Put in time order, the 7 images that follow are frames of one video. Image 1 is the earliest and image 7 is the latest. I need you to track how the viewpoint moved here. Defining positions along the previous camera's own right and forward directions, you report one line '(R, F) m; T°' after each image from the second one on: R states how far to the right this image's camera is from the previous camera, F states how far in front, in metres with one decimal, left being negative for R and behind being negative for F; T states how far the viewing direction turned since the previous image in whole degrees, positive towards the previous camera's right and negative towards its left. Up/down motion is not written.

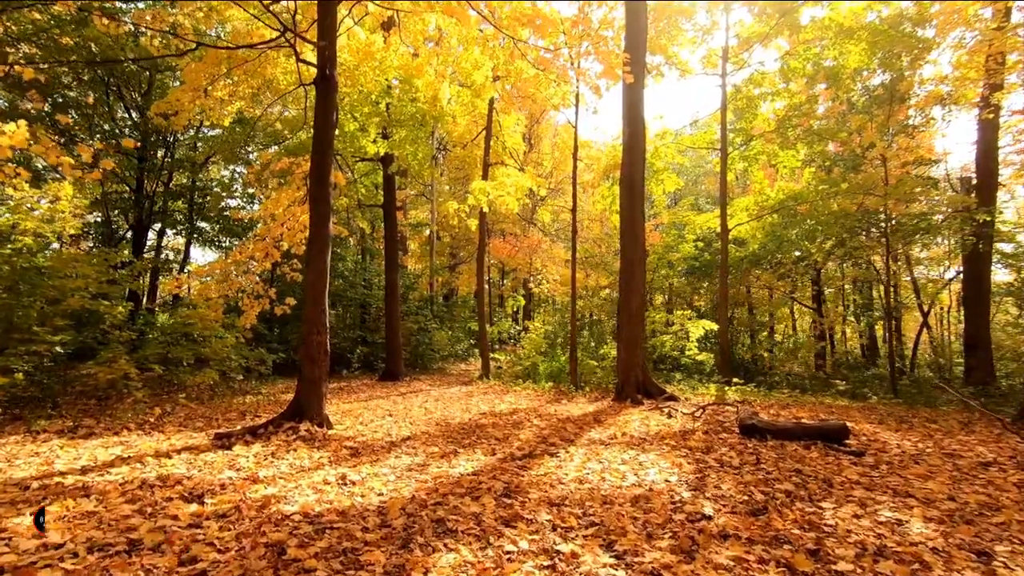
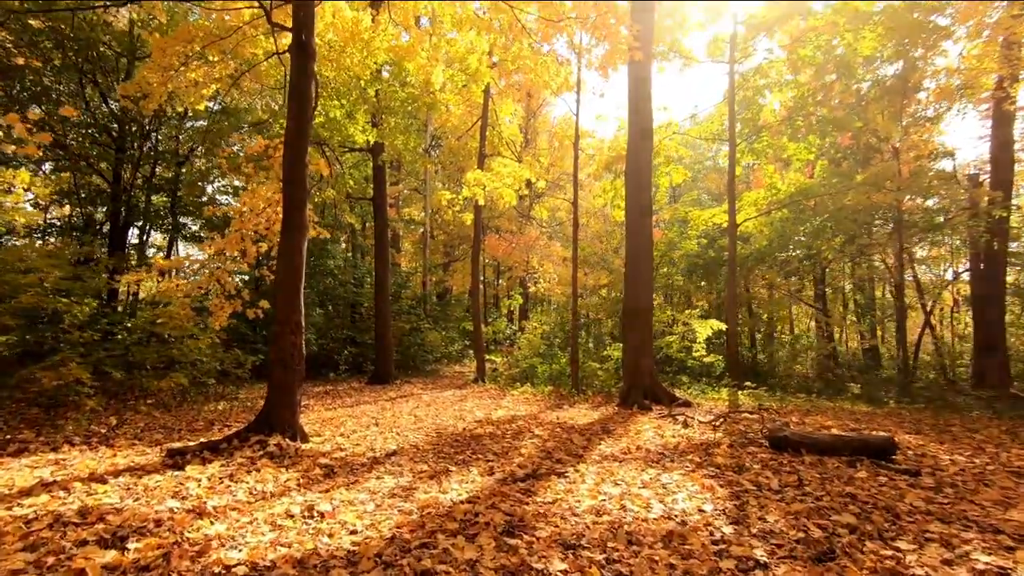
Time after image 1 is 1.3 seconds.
(-0.1, +0.7) m; +1°
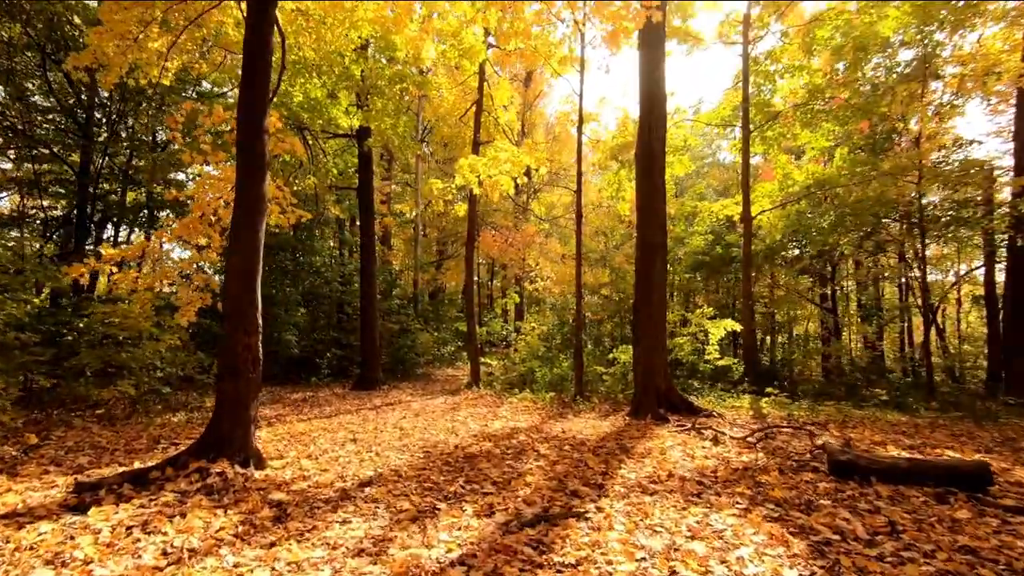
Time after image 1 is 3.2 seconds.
(-0.1, +0.9) m; +1°
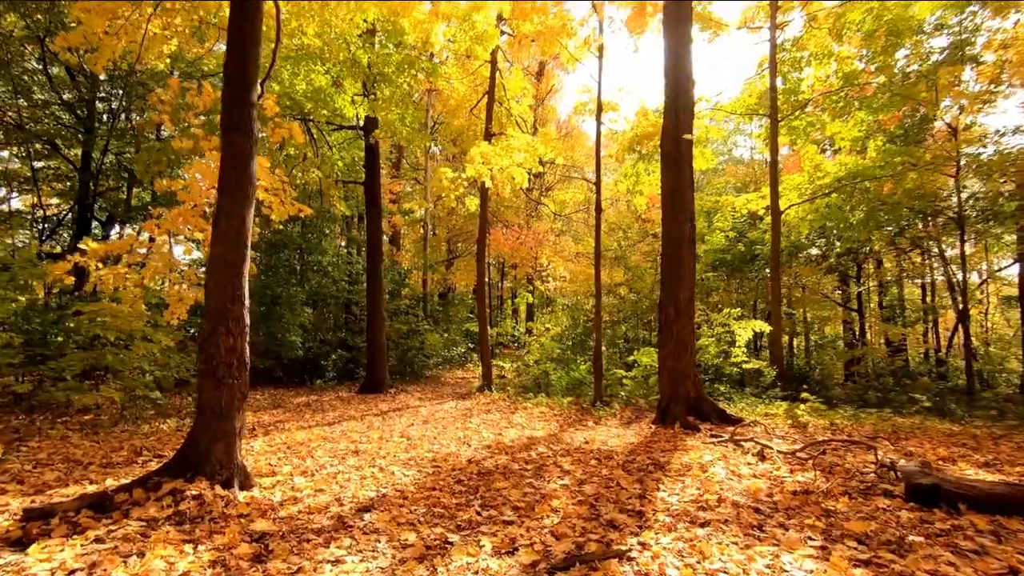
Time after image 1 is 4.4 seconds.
(-0.1, +0.6) m; -1°
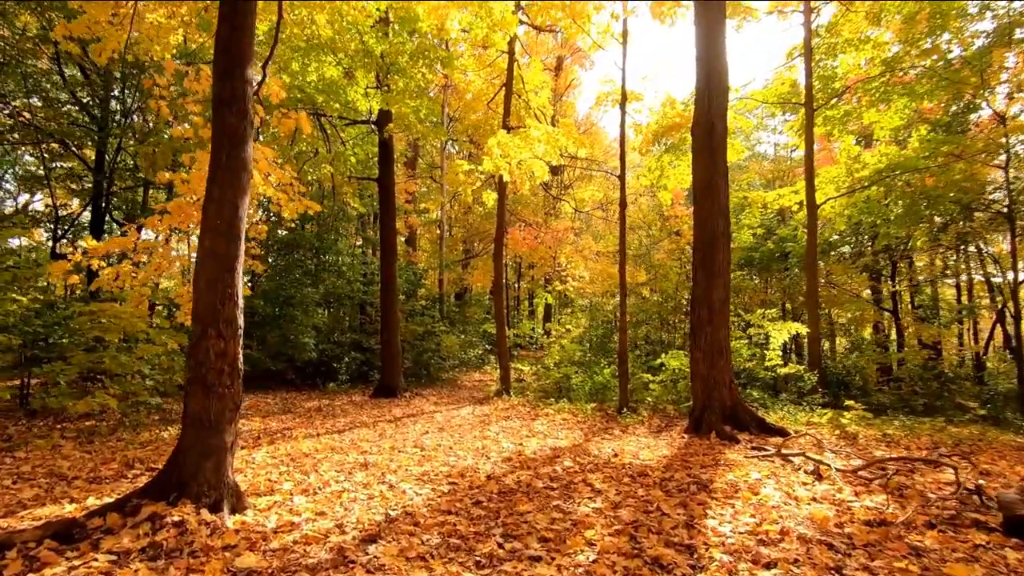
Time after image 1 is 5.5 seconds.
(-0.1, +0.5) m; -2°
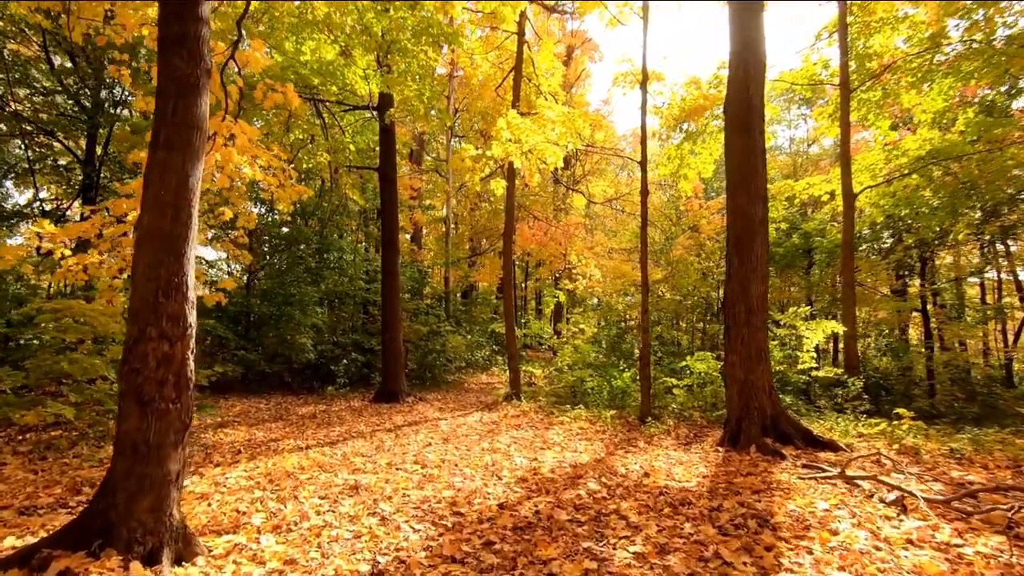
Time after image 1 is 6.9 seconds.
(-0.1, +0.7) m; -1°
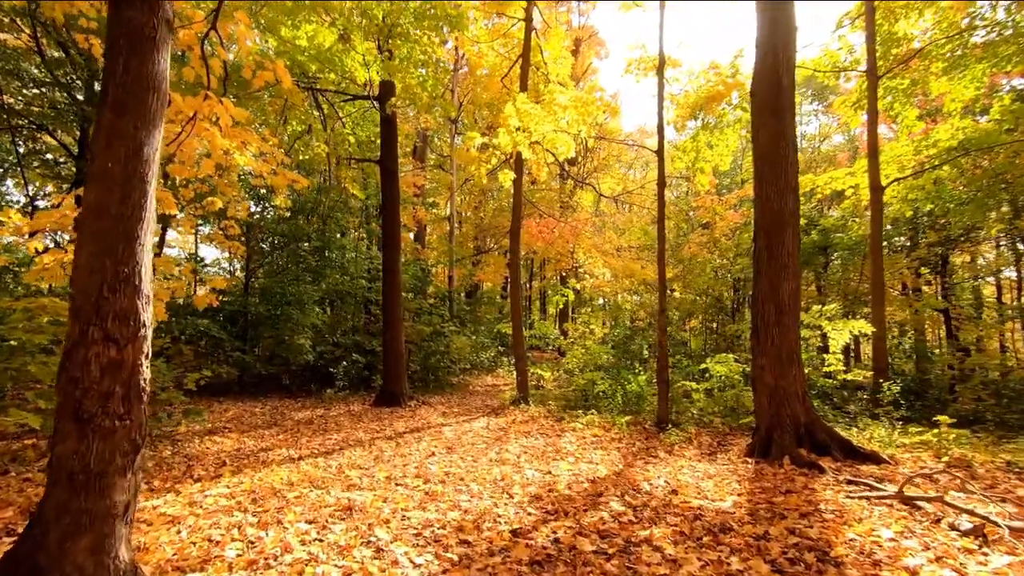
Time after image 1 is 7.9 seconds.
(-0.1, +0.5) m; 0°
